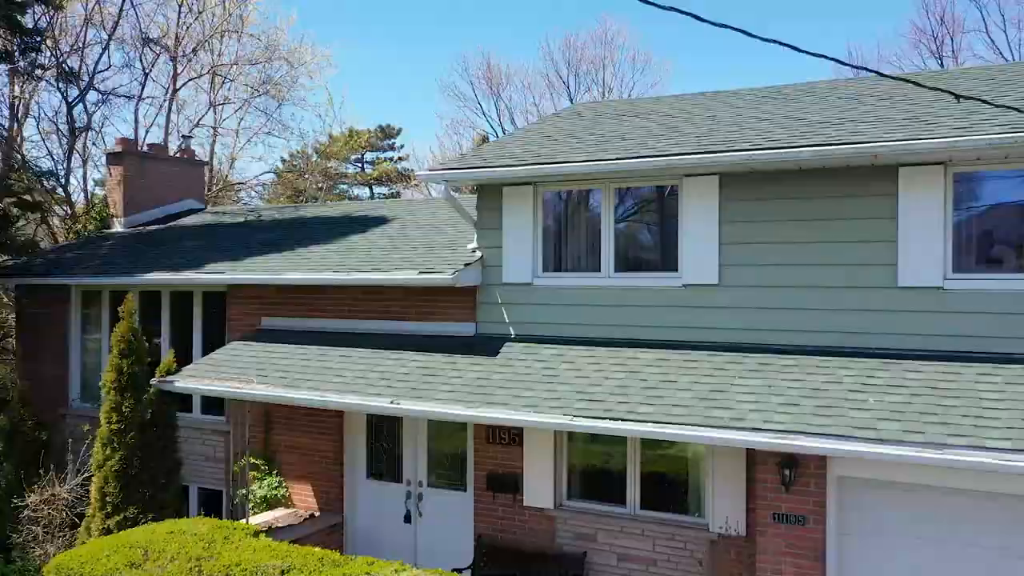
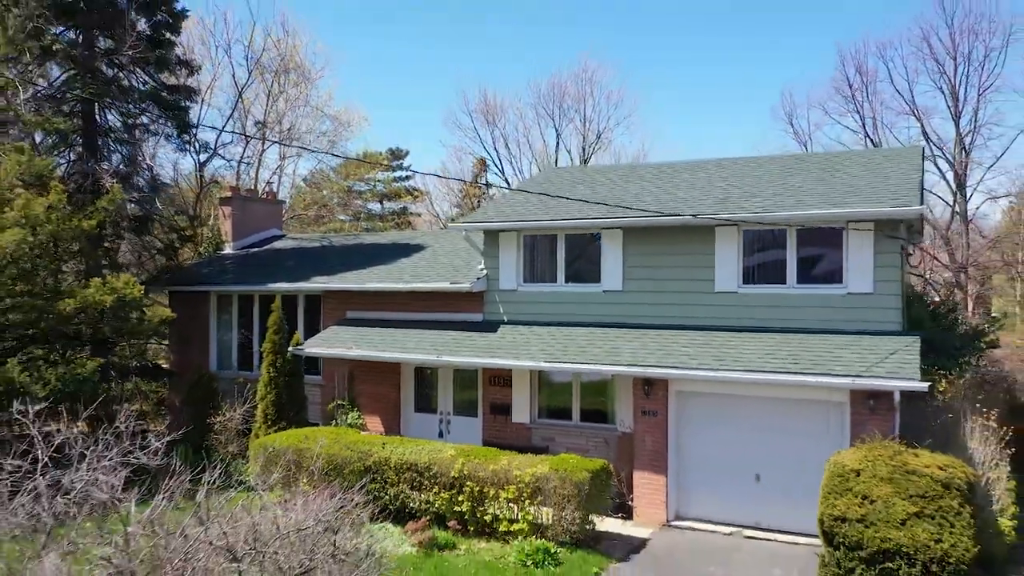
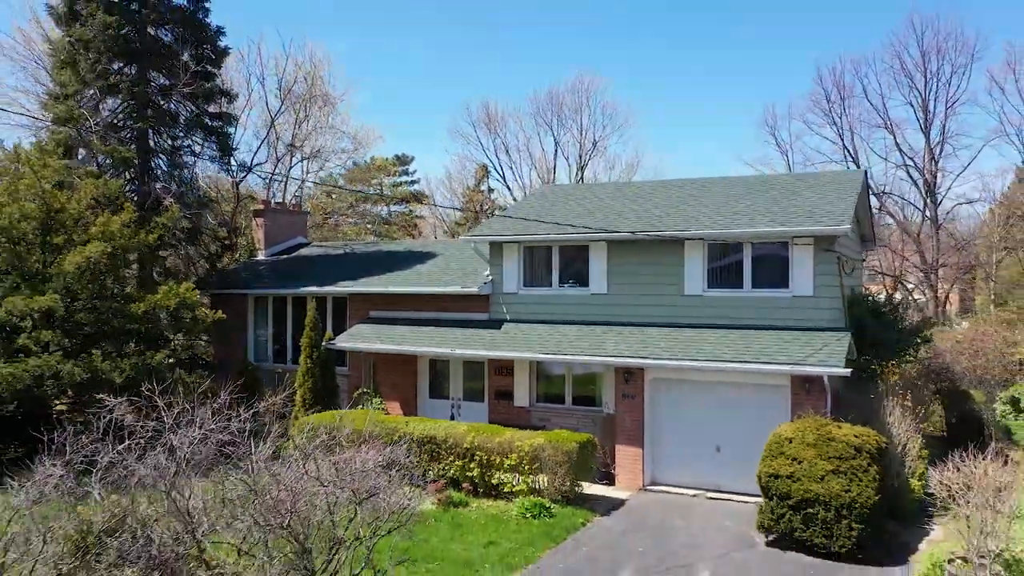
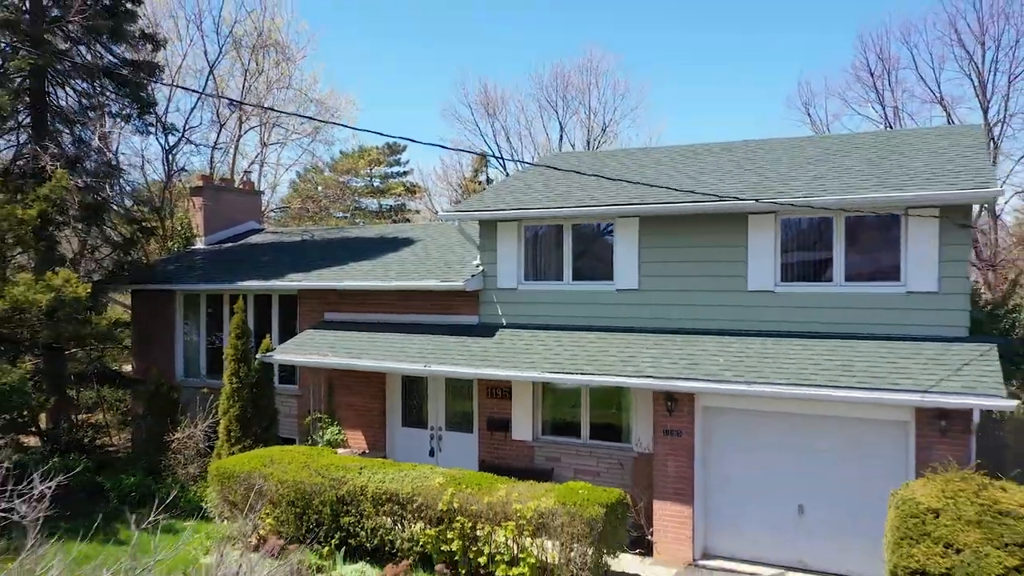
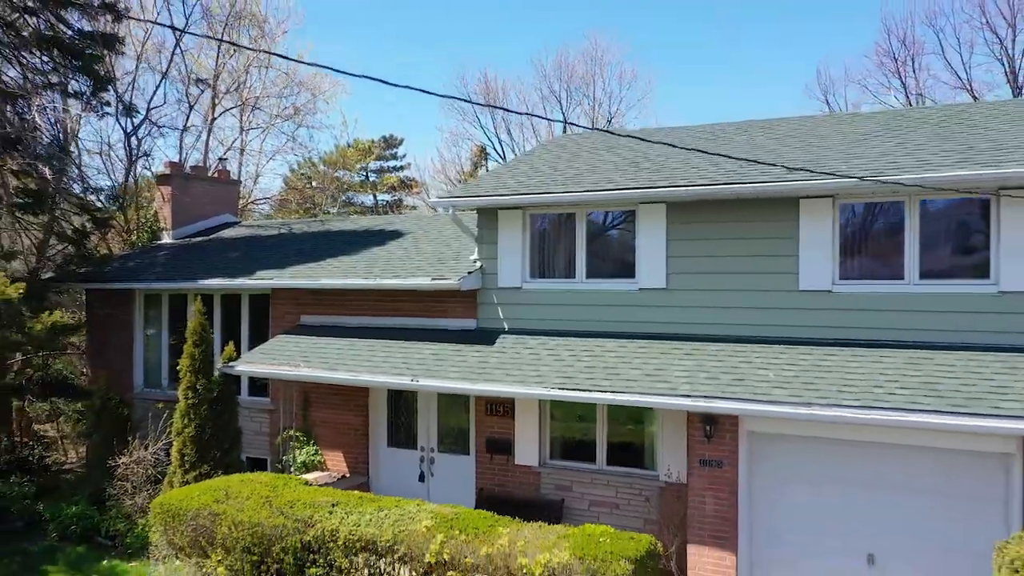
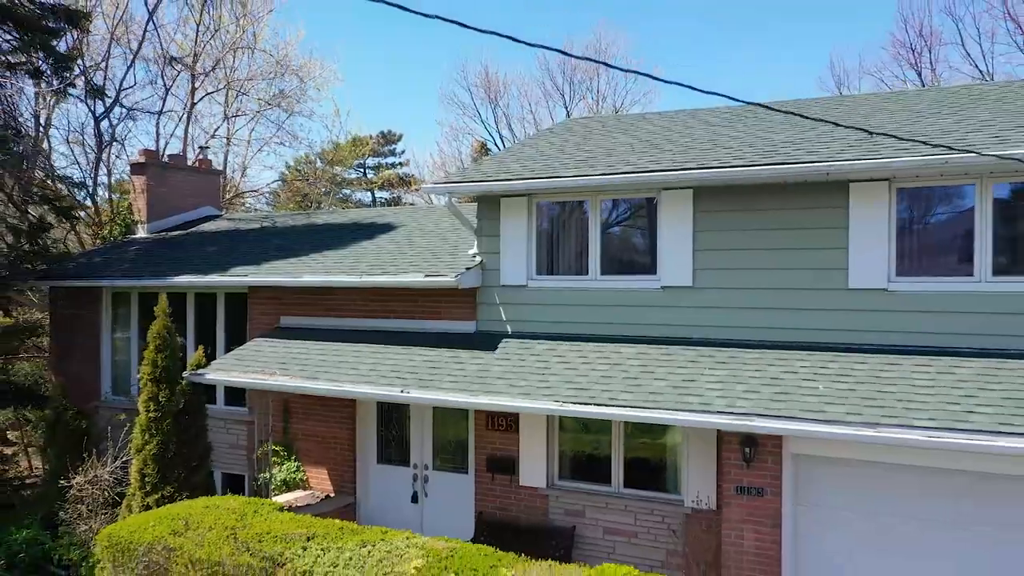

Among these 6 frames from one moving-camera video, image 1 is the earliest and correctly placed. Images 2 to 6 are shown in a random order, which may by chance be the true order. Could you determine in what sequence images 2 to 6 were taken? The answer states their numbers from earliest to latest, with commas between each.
6, 5, 4, 2, 3
